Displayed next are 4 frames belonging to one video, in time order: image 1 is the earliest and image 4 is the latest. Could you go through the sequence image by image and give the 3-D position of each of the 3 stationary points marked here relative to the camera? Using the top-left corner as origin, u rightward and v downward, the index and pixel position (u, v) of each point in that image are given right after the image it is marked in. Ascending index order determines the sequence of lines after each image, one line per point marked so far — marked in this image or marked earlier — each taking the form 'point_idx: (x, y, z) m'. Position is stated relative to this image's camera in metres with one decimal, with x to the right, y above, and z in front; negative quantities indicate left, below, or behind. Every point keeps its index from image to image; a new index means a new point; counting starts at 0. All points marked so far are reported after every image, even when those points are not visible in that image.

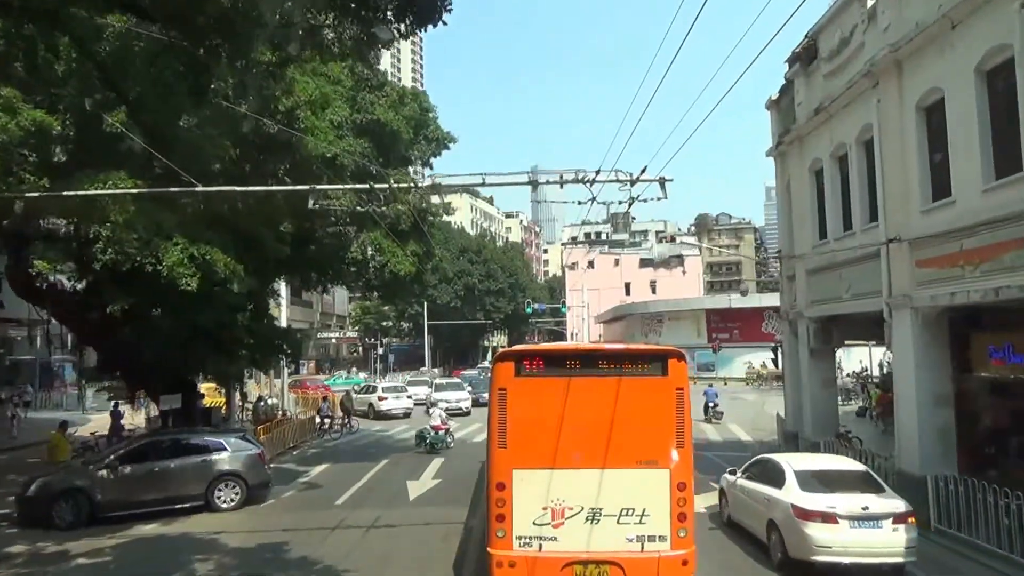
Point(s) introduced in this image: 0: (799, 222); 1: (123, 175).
0: (+7.6, +1.7, +19.2) m
1: (-7.0, +2.0, +13.0) m
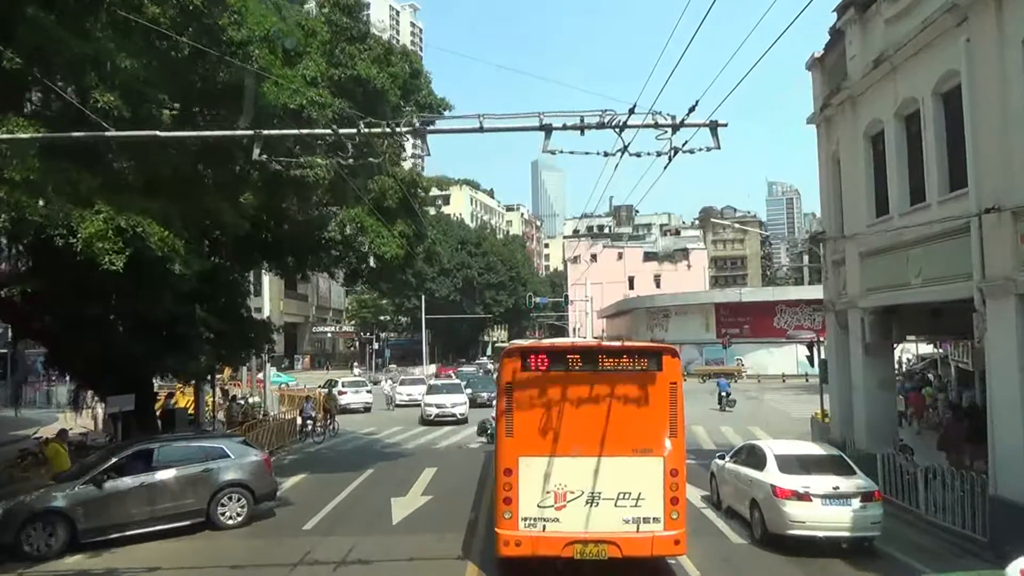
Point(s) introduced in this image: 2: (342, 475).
0: (+7.7, +2.0, +16.4) m
1: (-6.9, +2.4, +10.3) m
2: (-4.6, -5.1, +19.9) m
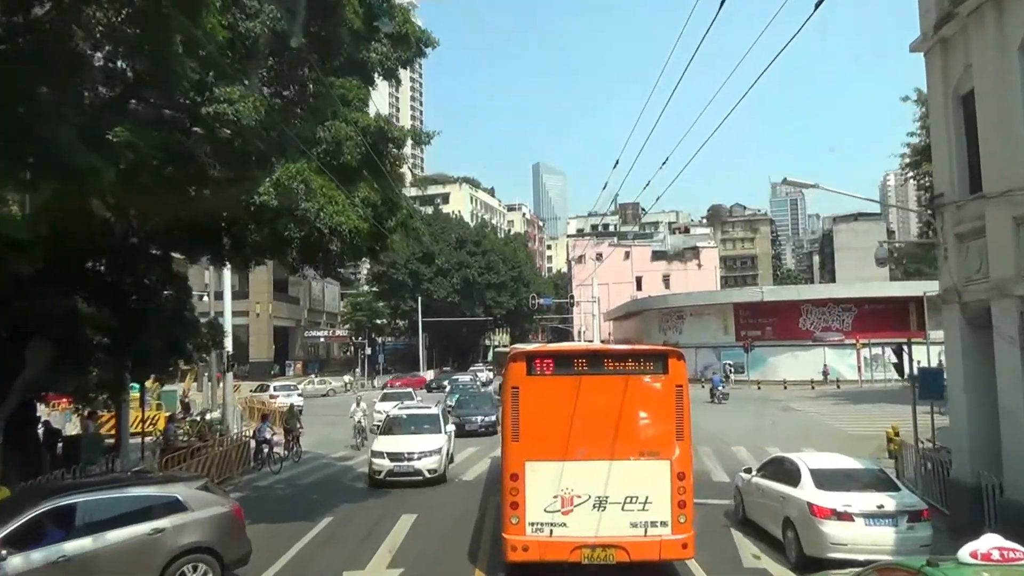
0: (+7.7, +2.3, +11.6) m
1: (-6.9, +2.6, +5.5) m
2: (-4.5, -4.9, +15.1) m
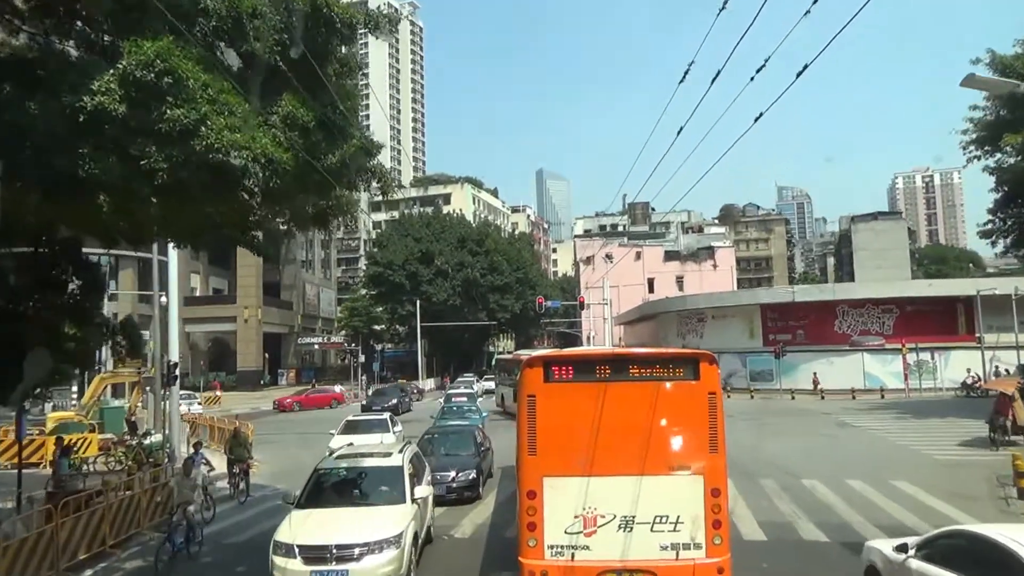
0: (+7.8, +2.7, +6.5) m
1: (-6.8, +3.0, +0.5) m
2: (-4.3, -4.6, +9.9) m
